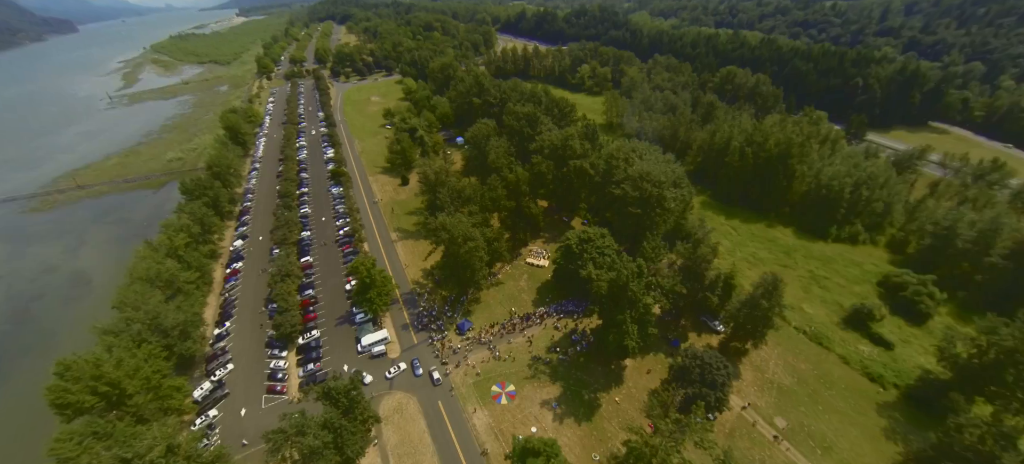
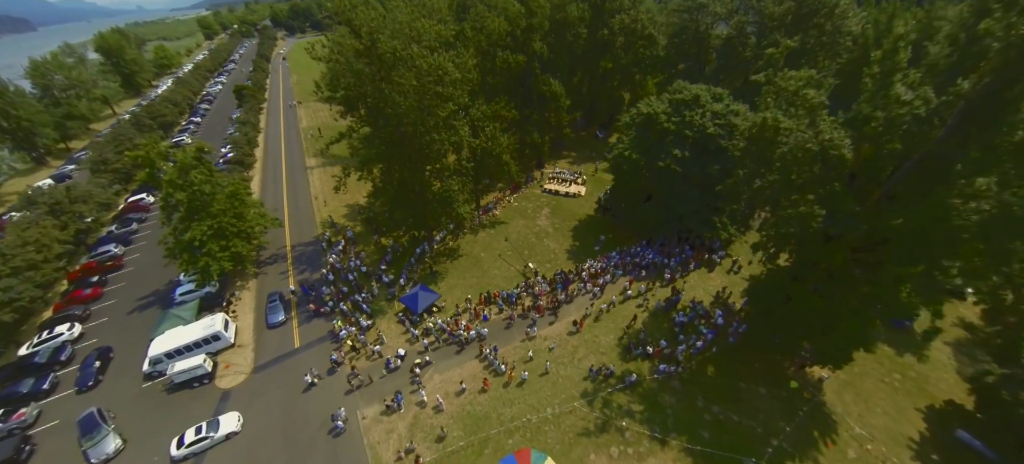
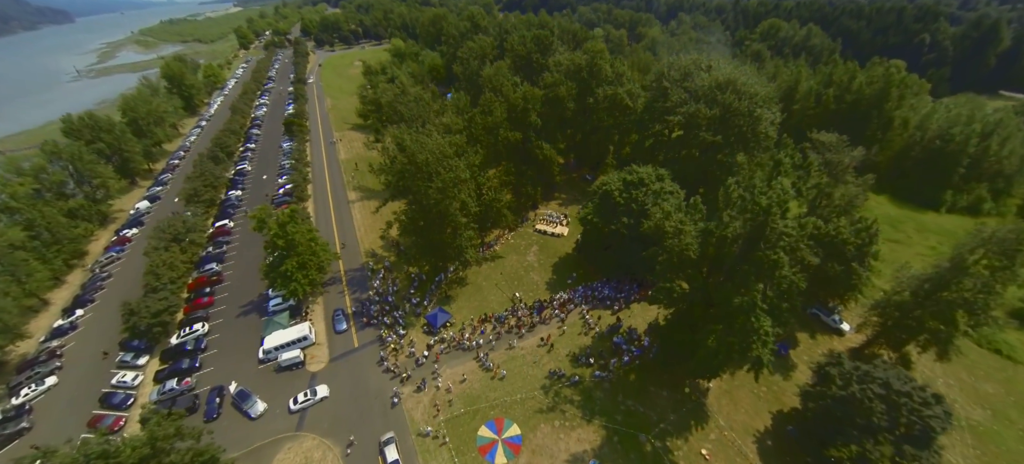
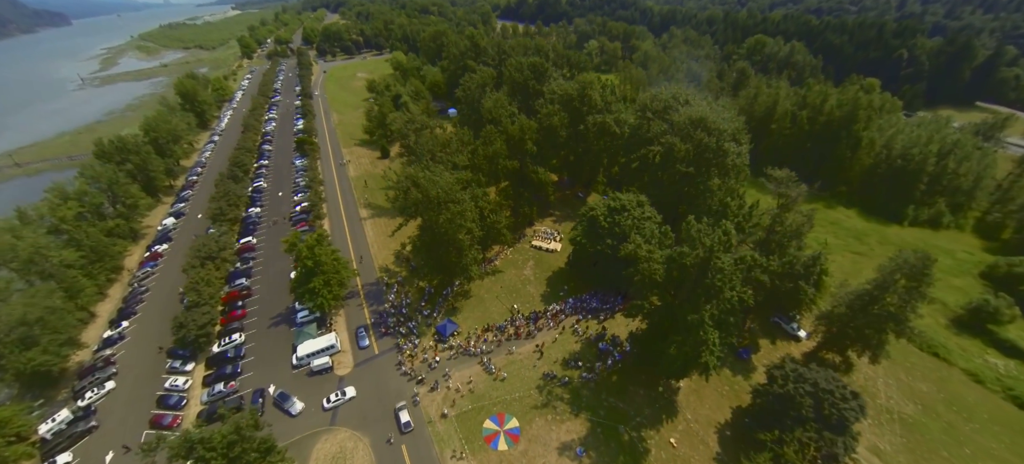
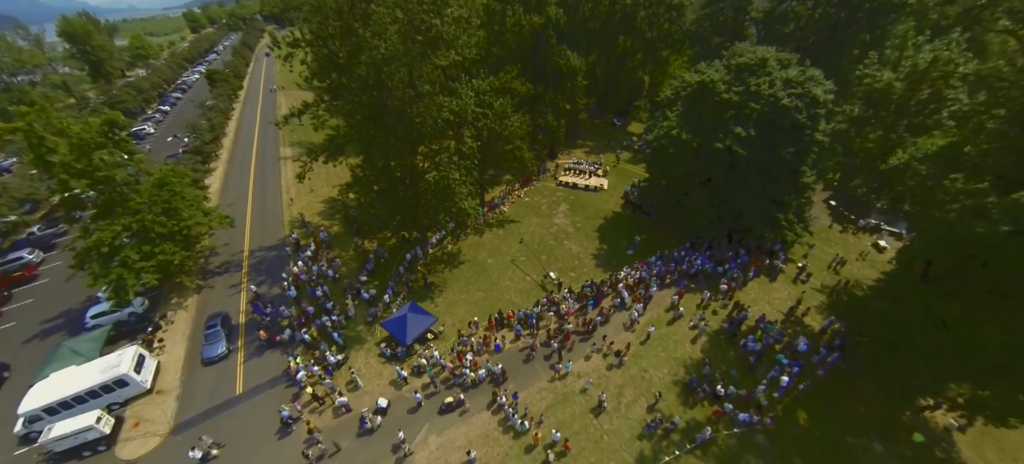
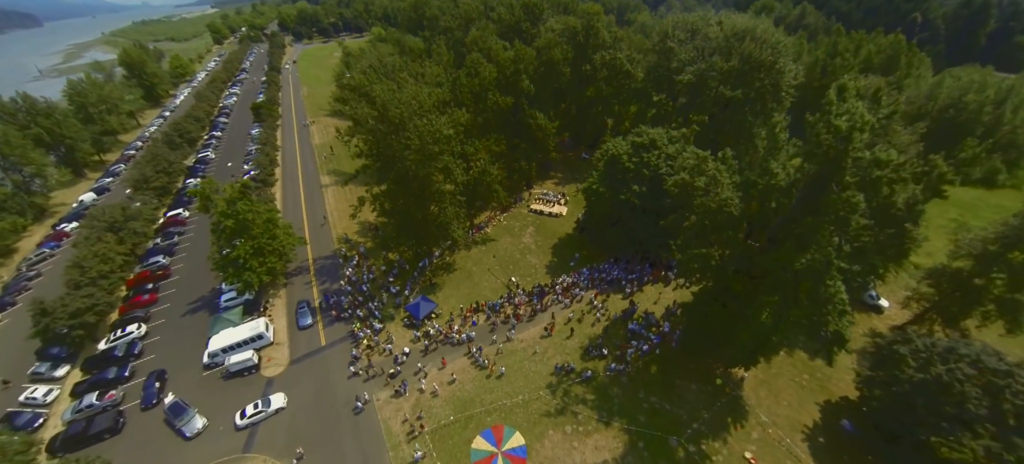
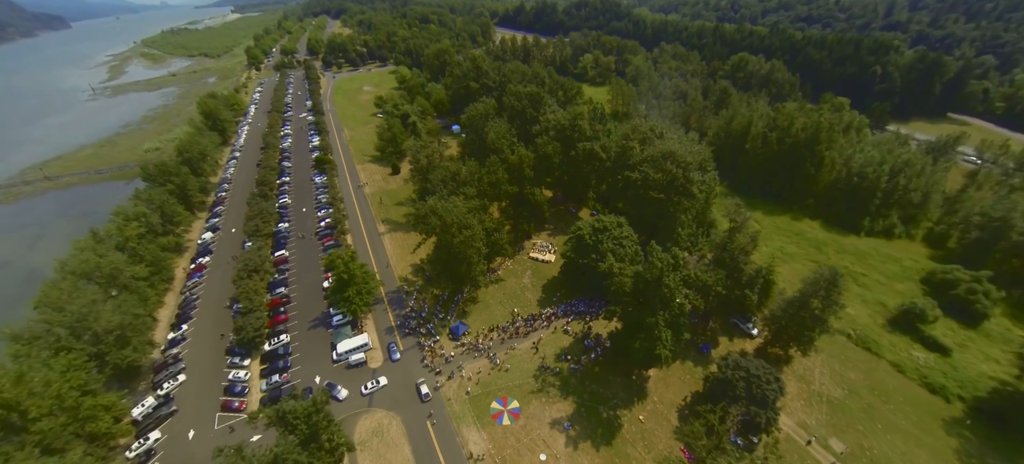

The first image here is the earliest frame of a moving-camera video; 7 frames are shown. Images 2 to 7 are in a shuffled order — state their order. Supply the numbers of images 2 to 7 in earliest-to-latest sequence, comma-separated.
7, 4, 3, 6, 2, 5
